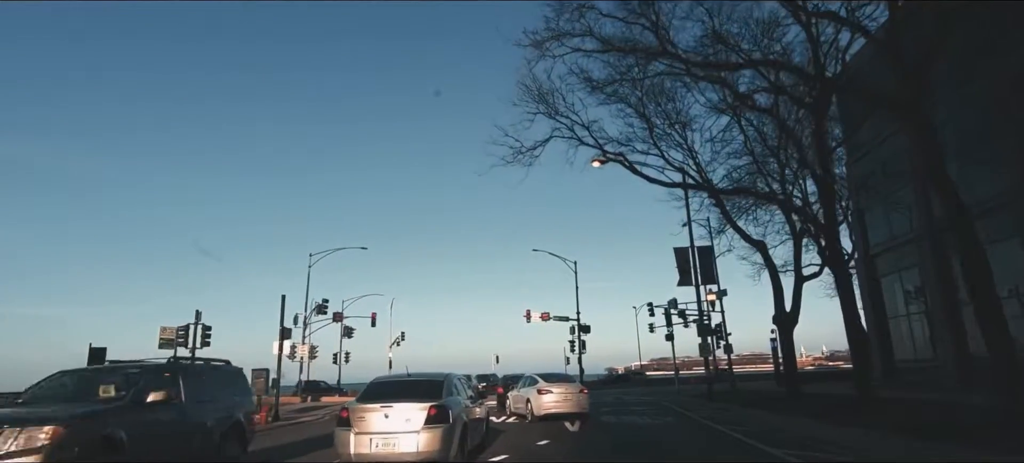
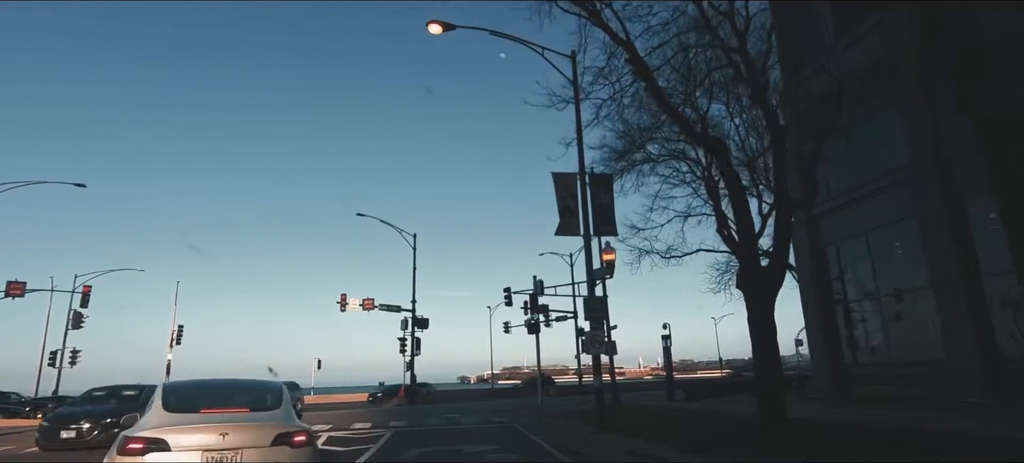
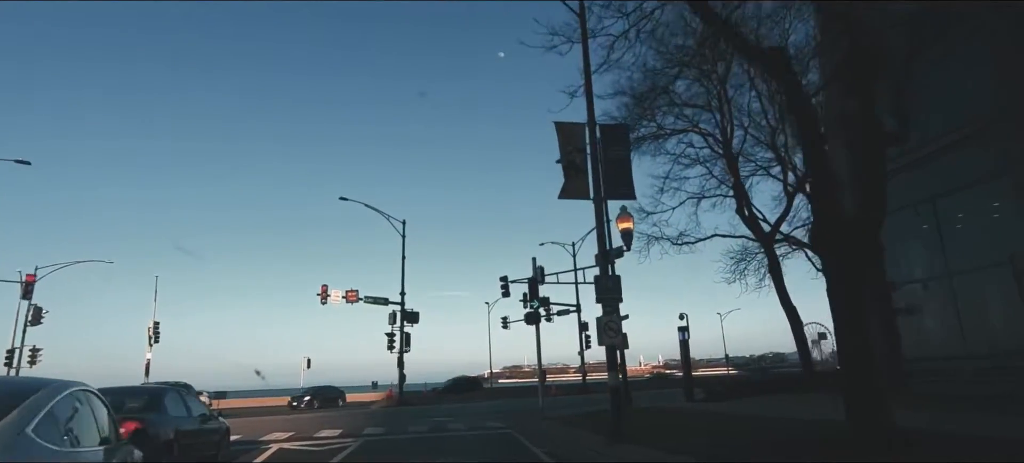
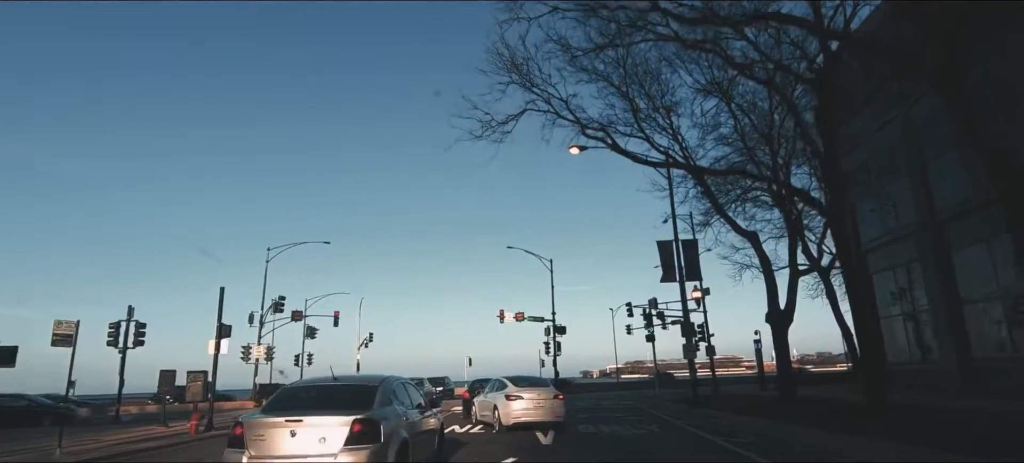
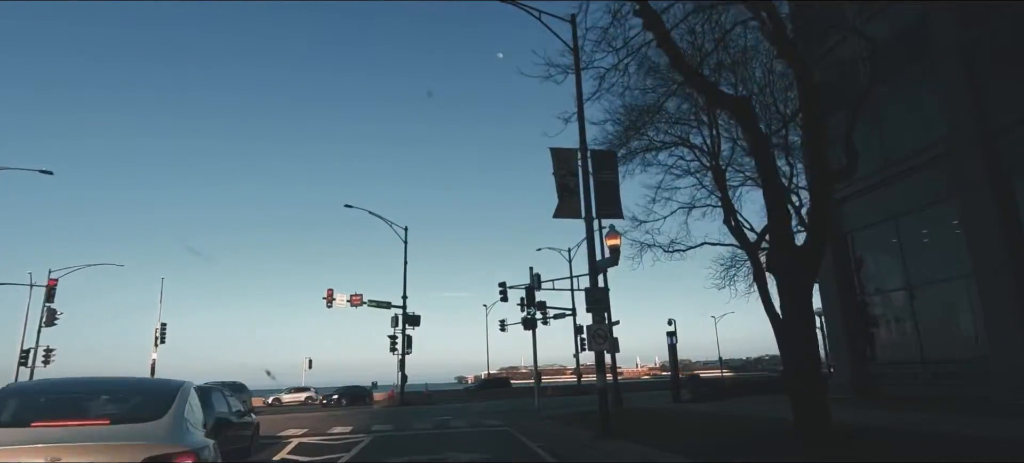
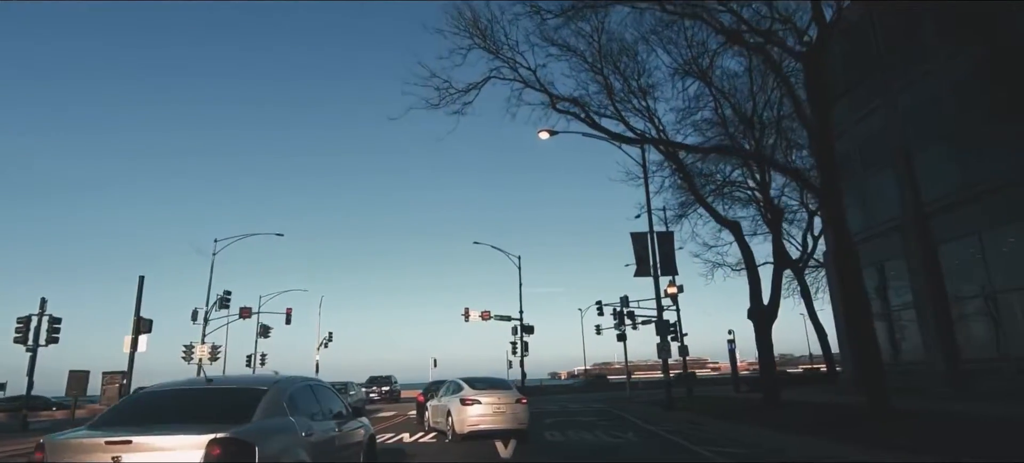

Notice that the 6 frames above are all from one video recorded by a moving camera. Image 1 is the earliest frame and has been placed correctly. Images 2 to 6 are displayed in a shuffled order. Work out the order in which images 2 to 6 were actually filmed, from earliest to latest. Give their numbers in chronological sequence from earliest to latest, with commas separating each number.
4, 6, 2, 5, 3
